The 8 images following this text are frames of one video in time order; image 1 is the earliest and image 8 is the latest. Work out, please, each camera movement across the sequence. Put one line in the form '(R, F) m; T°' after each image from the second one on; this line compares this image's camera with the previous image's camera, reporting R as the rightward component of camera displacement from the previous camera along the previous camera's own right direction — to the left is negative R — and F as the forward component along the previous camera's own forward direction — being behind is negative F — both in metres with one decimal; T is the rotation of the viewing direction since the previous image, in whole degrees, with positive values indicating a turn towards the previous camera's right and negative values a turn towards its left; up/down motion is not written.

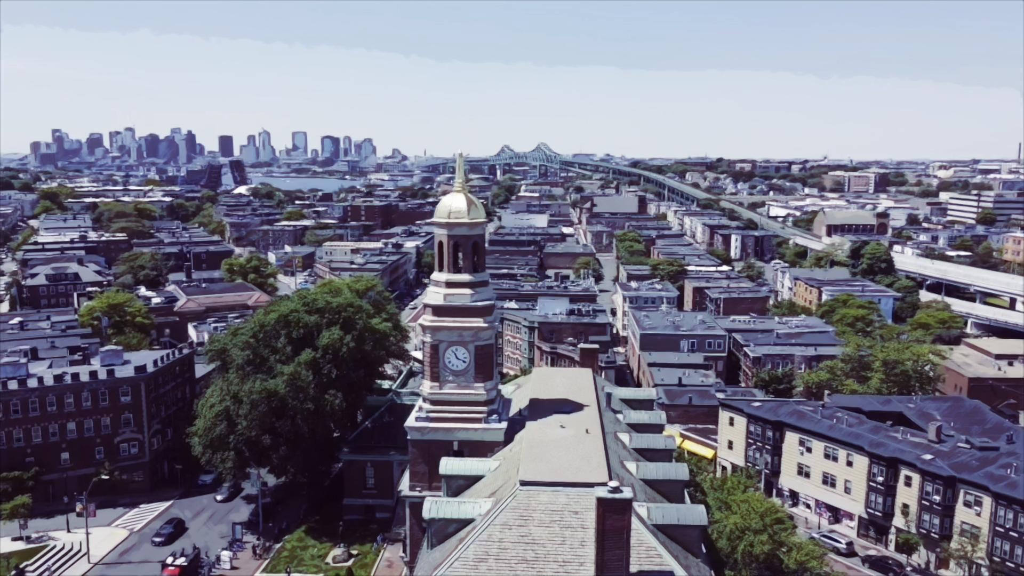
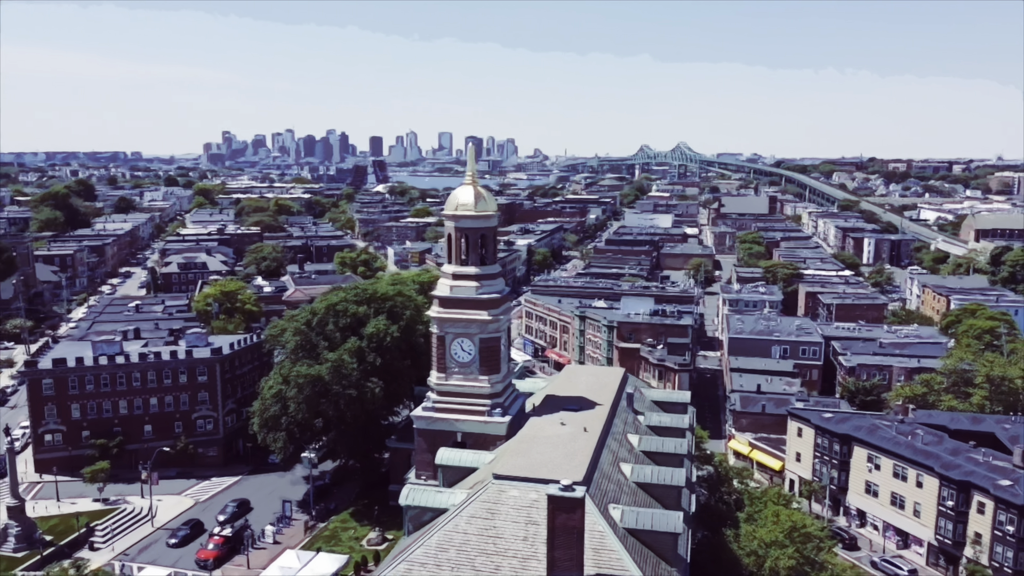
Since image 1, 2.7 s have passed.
(+5.5, +0.6) m; -10°
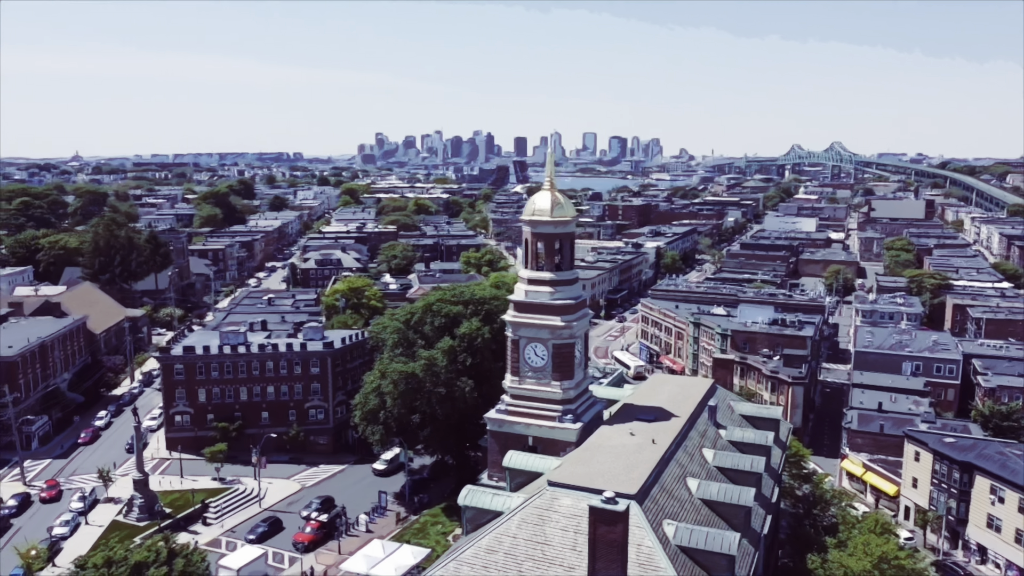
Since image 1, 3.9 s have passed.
(+2.8, +0.2) m; -10°
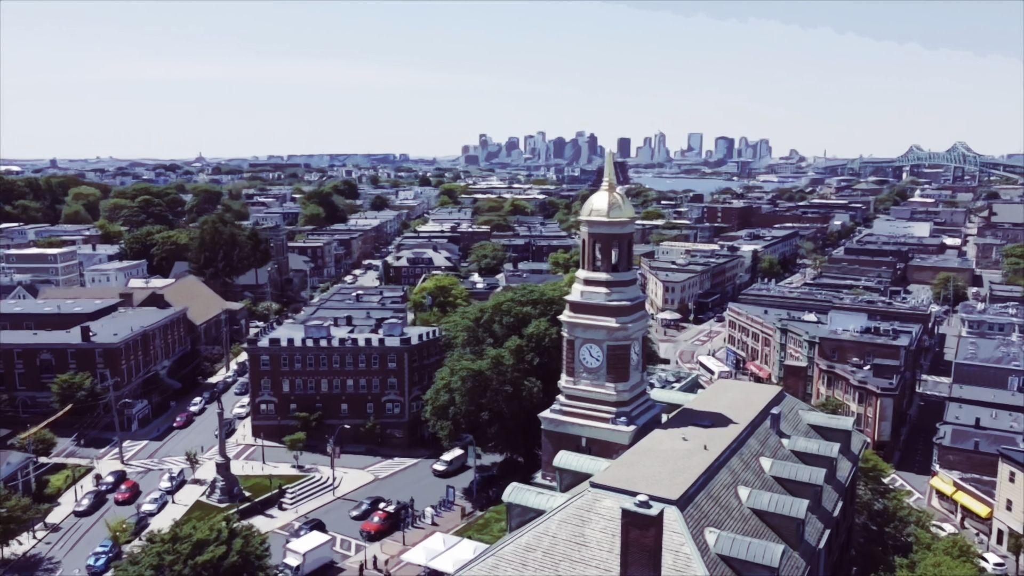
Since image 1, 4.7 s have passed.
(+1.9, 0.0) m; -7°
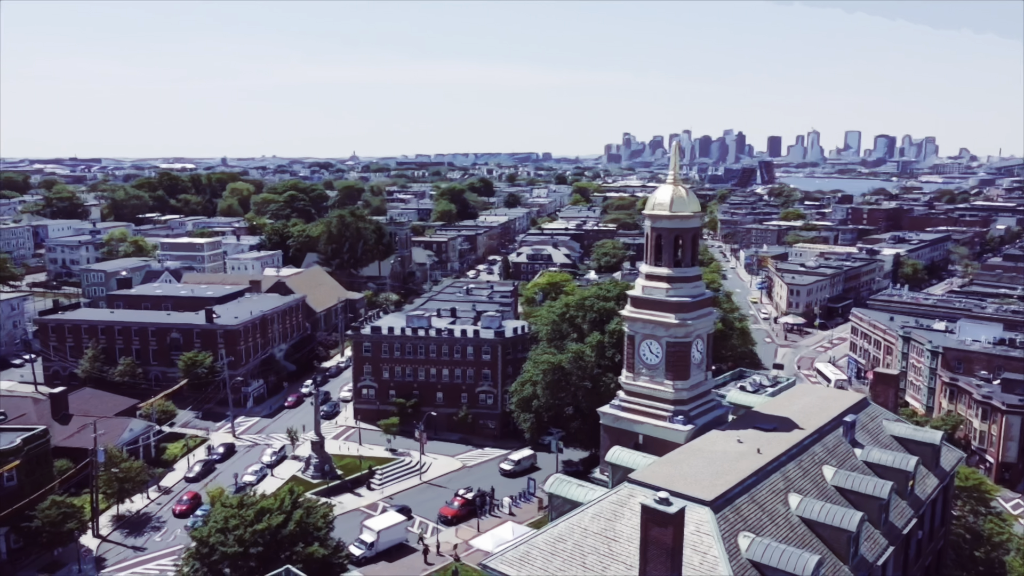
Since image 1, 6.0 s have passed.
(+3.3, +0.1) m; -10°
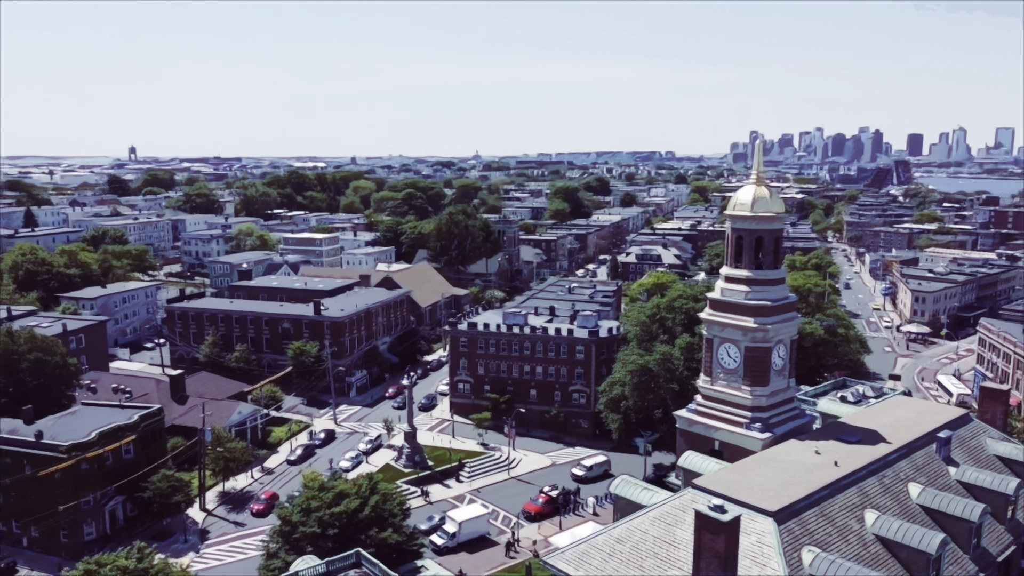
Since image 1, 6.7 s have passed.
(+1.8, -0.1) m; -8°
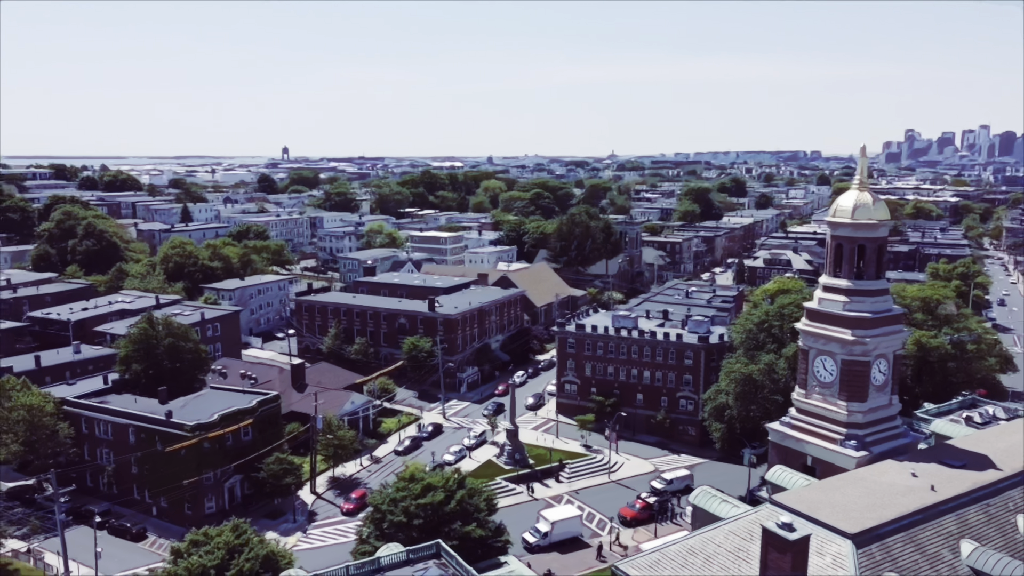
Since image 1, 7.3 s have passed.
(+1.8, -0.1) m; -9°
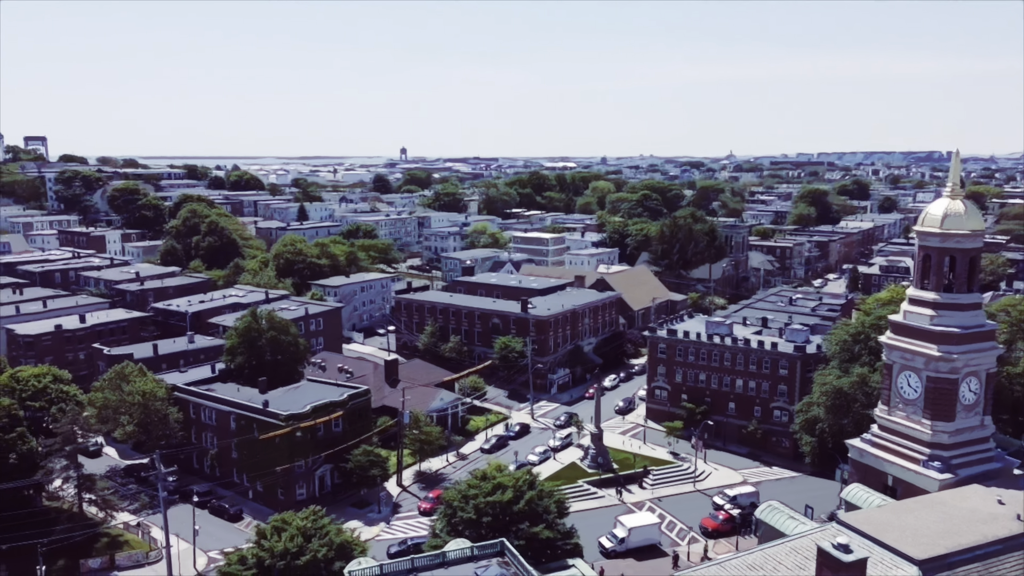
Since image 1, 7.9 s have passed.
(+1.6, -0.2) m; -8°
